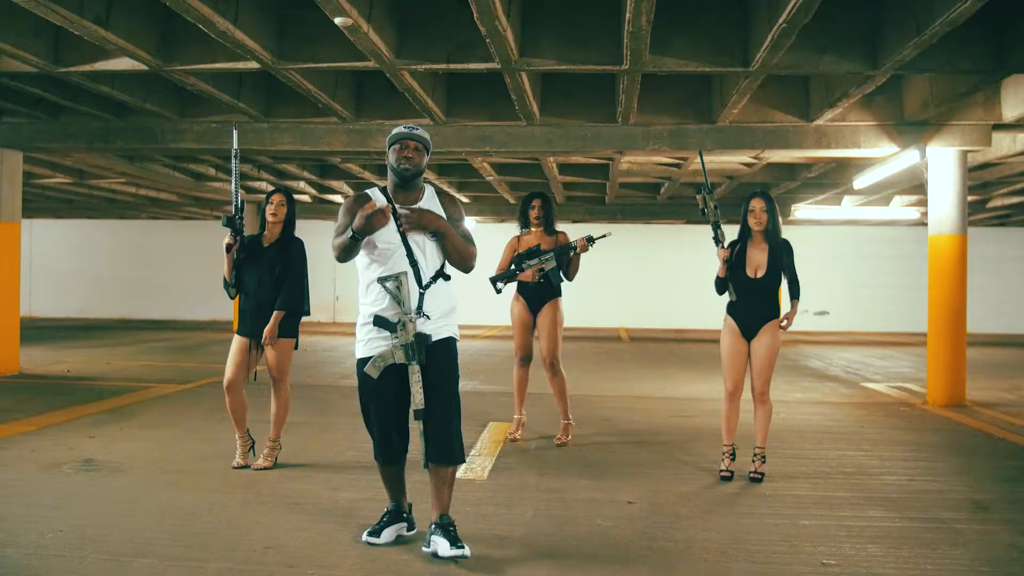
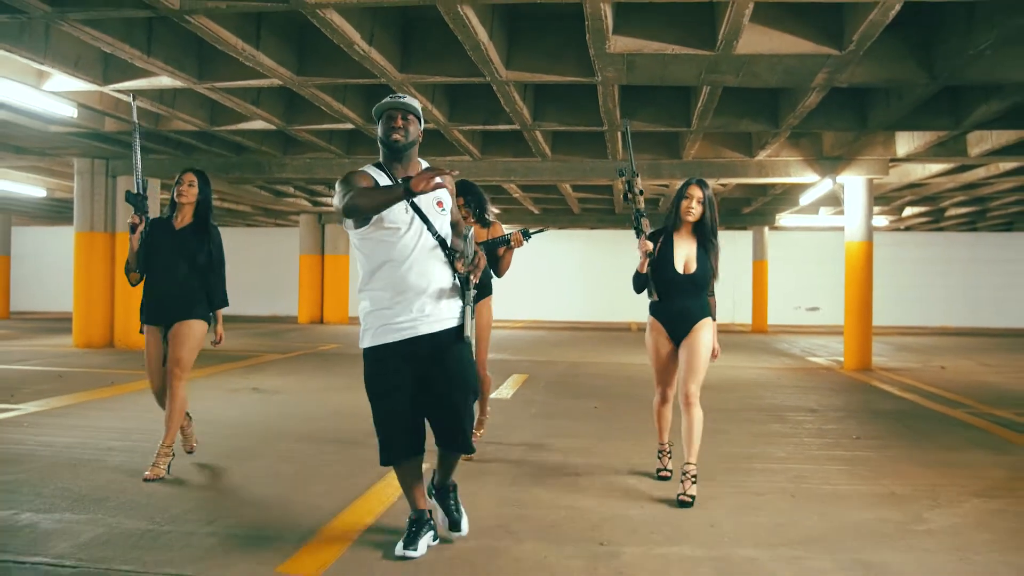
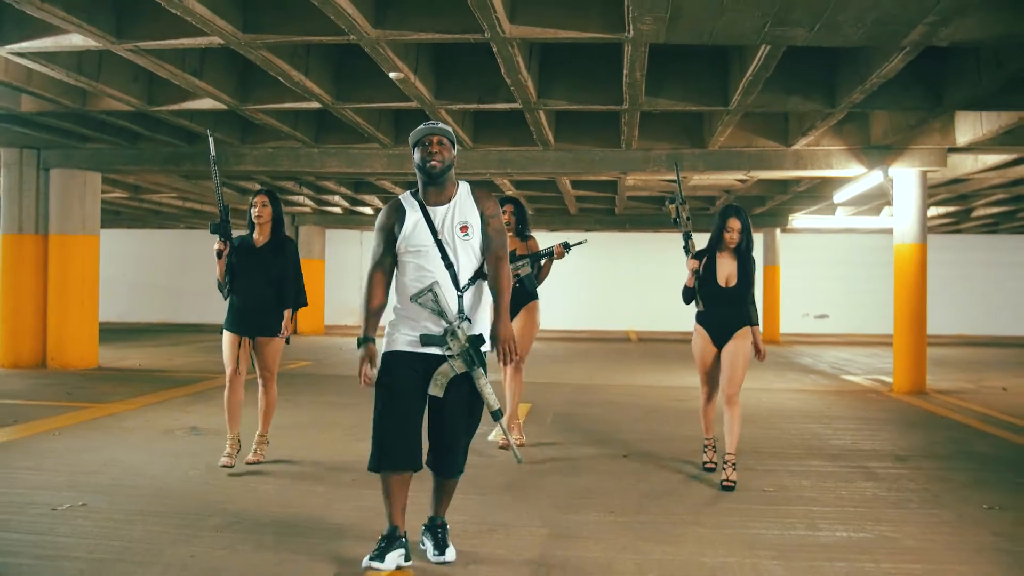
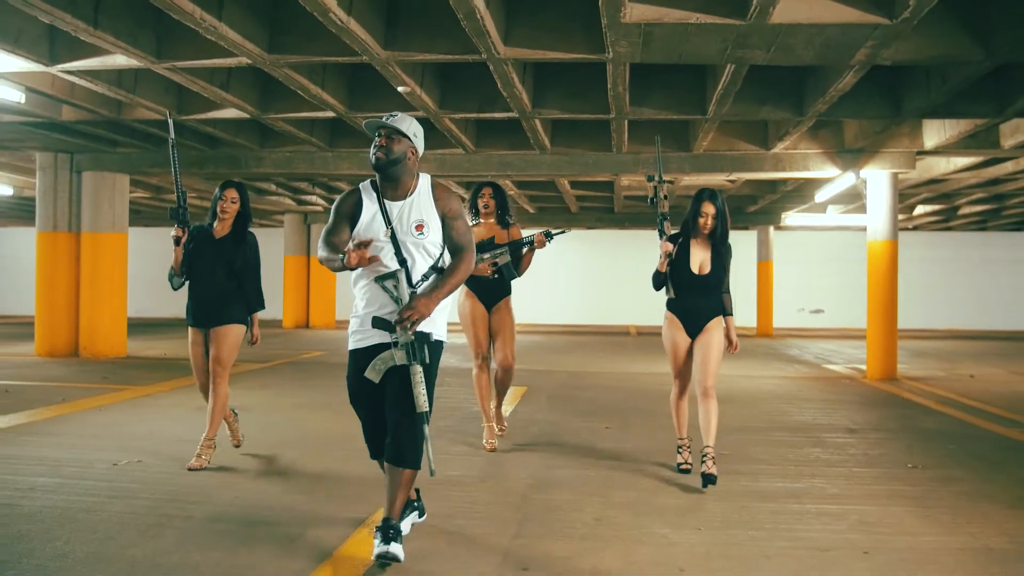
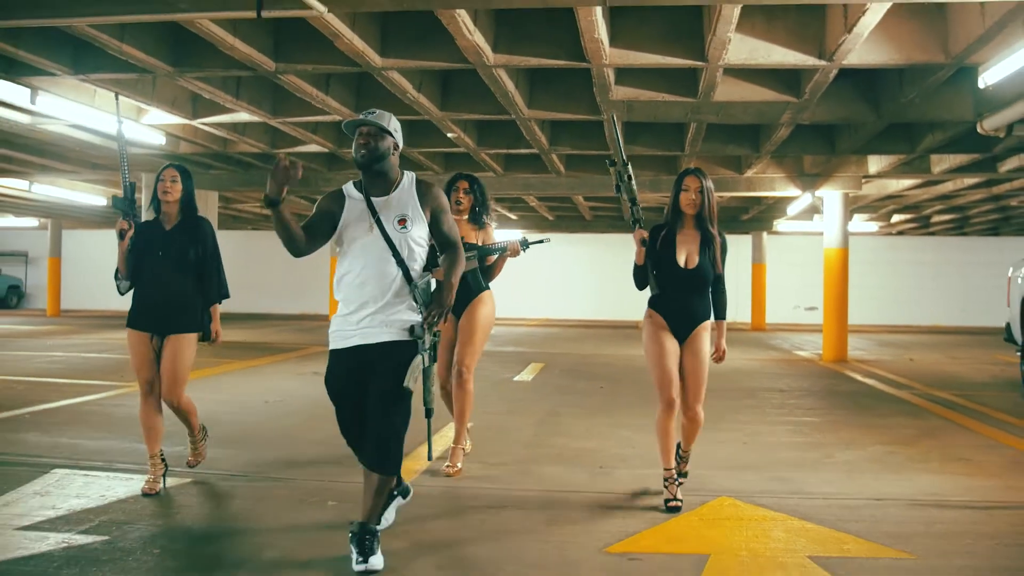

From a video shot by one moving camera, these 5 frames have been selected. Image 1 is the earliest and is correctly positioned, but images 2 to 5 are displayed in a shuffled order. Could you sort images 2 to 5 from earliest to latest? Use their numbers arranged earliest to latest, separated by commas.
3, 4, 2, 5
